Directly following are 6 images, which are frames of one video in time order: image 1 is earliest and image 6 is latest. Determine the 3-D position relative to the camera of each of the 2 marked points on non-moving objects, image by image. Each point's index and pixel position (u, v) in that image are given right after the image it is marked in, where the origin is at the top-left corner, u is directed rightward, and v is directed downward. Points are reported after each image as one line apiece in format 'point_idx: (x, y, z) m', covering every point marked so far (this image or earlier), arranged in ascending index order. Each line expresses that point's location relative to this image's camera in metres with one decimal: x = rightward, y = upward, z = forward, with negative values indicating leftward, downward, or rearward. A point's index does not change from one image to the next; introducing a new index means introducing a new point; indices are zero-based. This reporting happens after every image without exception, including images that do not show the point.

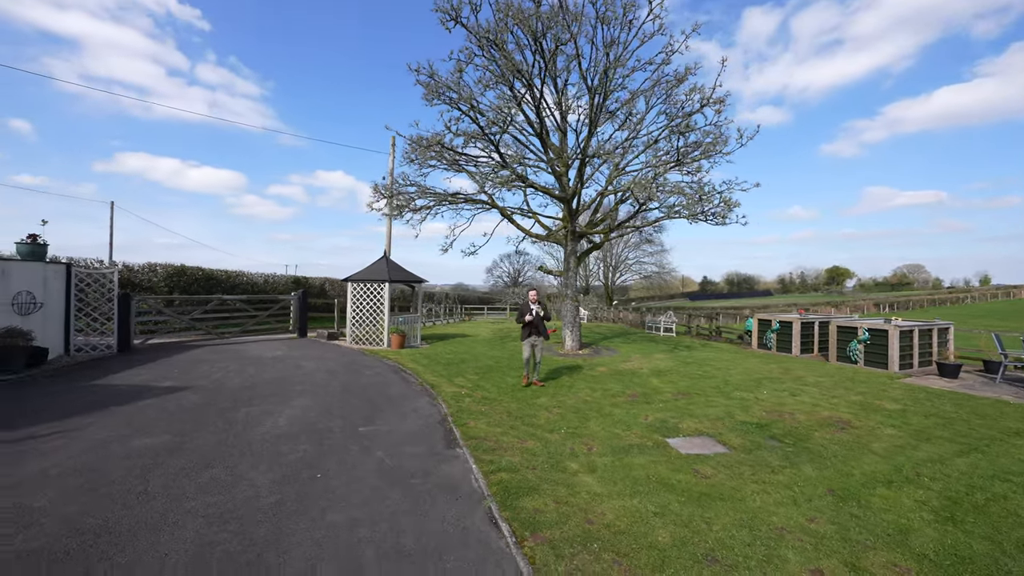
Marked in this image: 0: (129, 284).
0: (-18.0, +0.2, +16.6) m
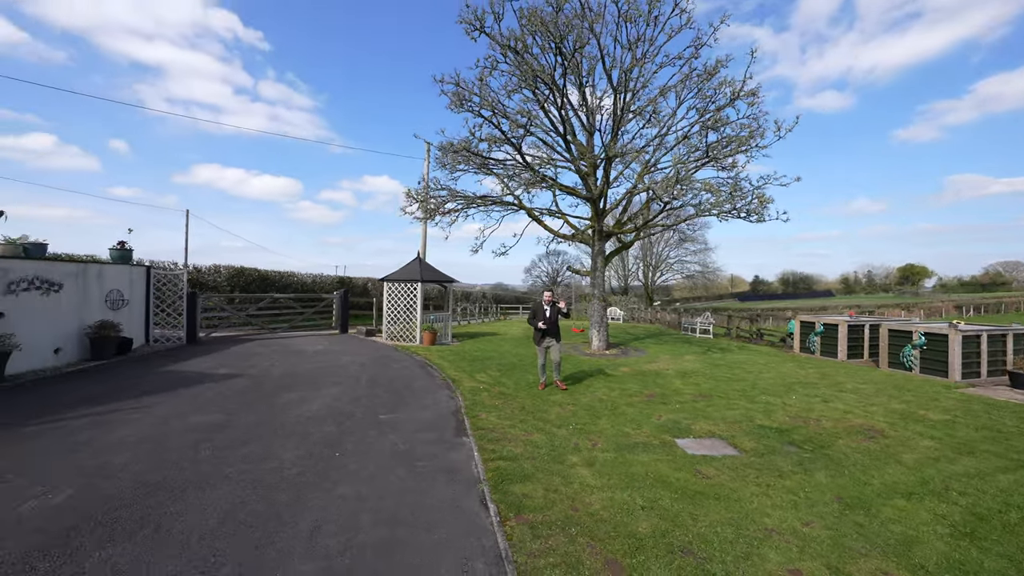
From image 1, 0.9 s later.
0: (-16.6, +0.3, +18.7) m
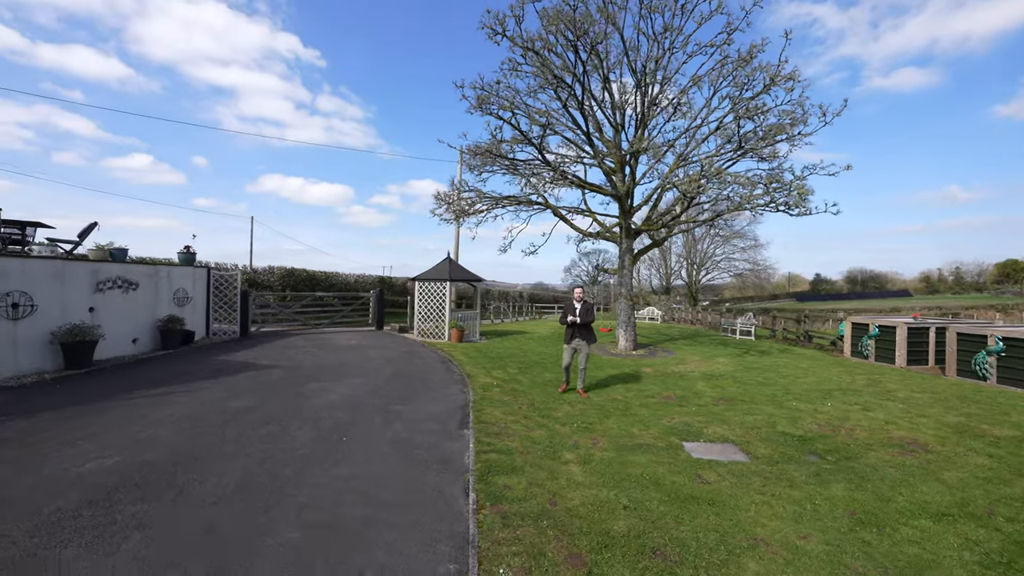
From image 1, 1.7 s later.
0: (-15.2, +0.3, +20.6) m
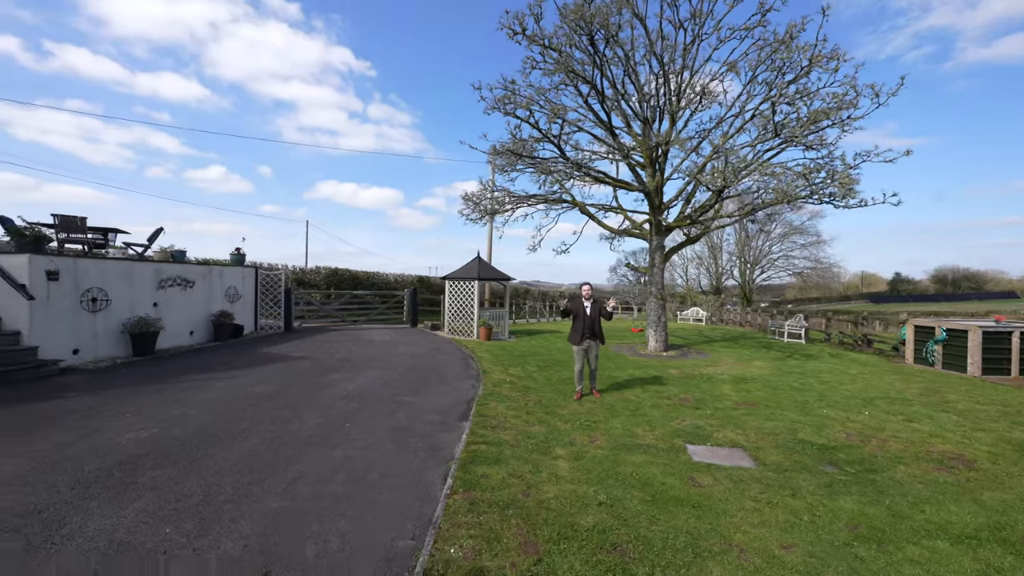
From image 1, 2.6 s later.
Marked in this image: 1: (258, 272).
0: (-13.5, +0.4, +22.3) m
1: (-11.2, +0.7, +15.5) m
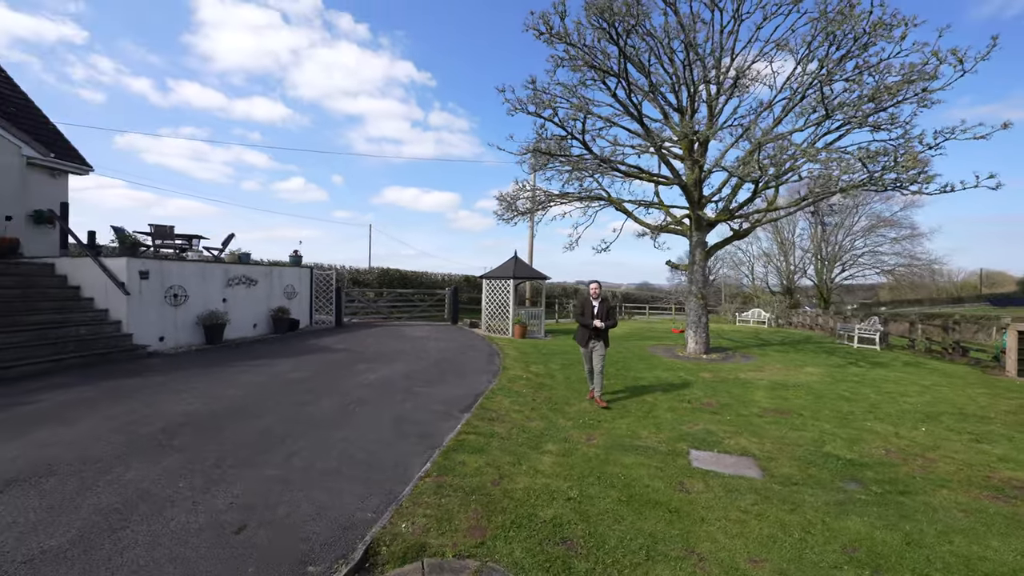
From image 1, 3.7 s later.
0: (-11.0, +0.5, +24.2) m
1: (-9.8, +0.8, +17.2) m
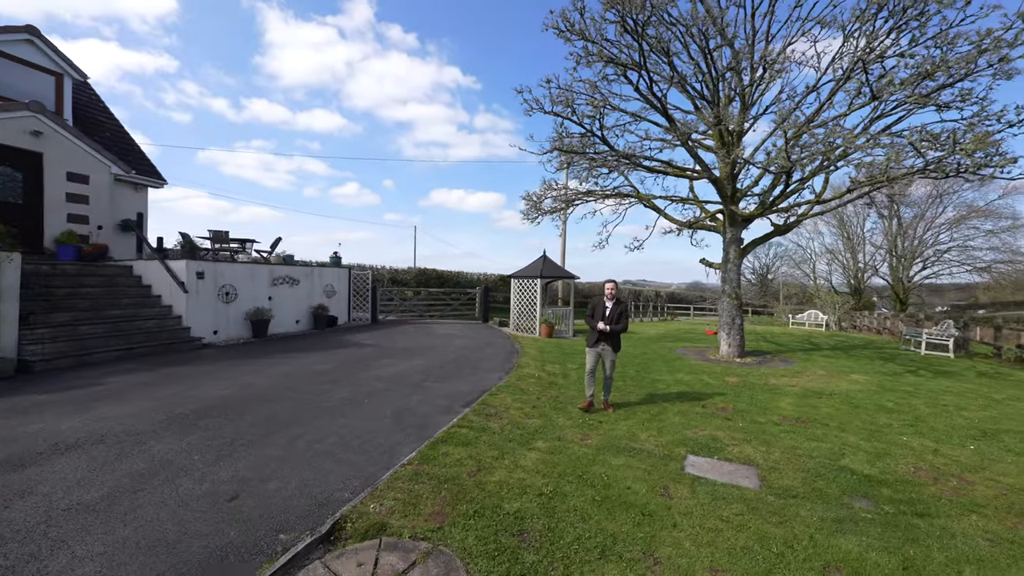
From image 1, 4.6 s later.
0: (-8.9, +0.6, +25.5) m
1: (-8.5, +0.9, +18.4) m
